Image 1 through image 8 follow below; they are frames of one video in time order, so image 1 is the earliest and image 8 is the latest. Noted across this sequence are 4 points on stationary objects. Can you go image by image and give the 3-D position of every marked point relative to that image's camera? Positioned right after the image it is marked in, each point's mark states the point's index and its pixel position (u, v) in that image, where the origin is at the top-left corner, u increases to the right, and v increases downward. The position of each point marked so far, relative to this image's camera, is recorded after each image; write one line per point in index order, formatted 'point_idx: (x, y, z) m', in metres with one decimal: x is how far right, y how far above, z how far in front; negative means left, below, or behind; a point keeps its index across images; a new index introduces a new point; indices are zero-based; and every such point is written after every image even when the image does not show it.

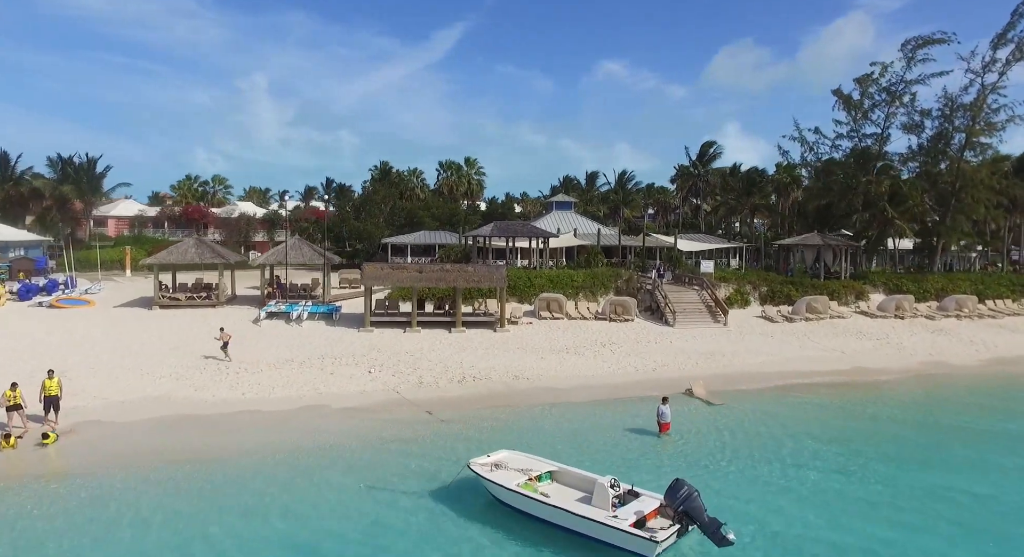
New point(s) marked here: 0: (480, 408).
0: (-1.0, -4.0, +17.1) m
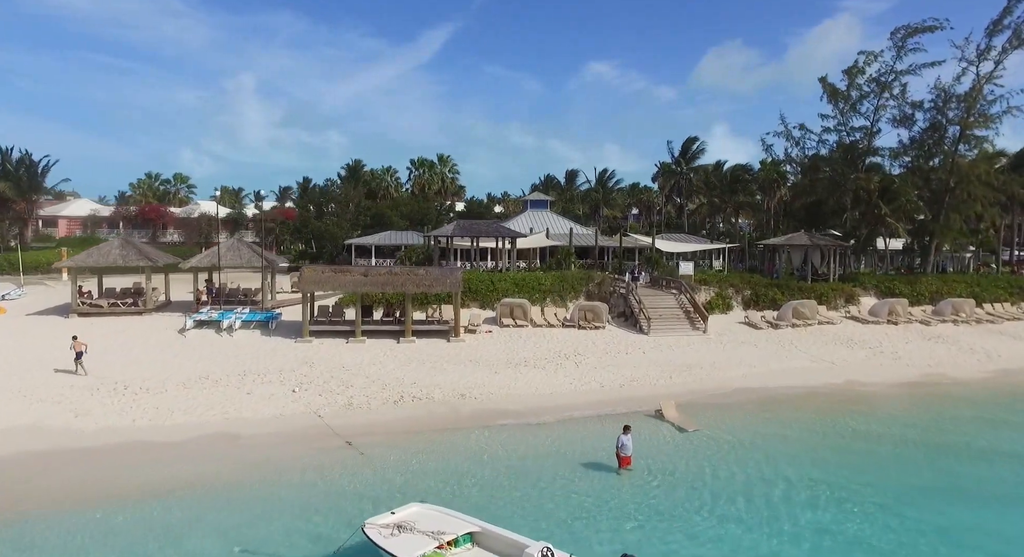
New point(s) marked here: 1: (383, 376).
0: (-2.6, -4.1, +14.6) m
1: (-4.3, -3.2, +18.4) m
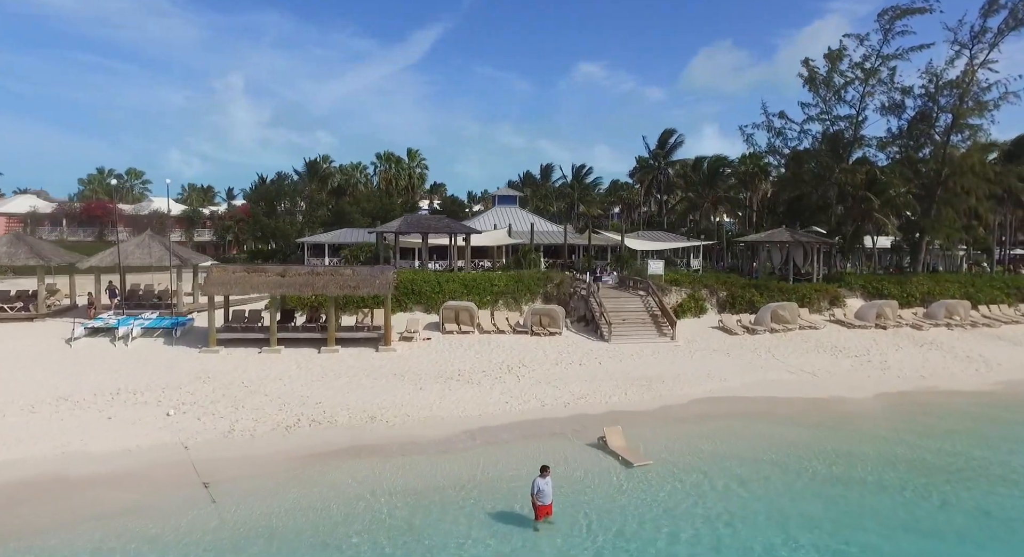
0: (-4.6, -4.1, +11.8) m
1: (-6.4, -3.2, +15.6) m
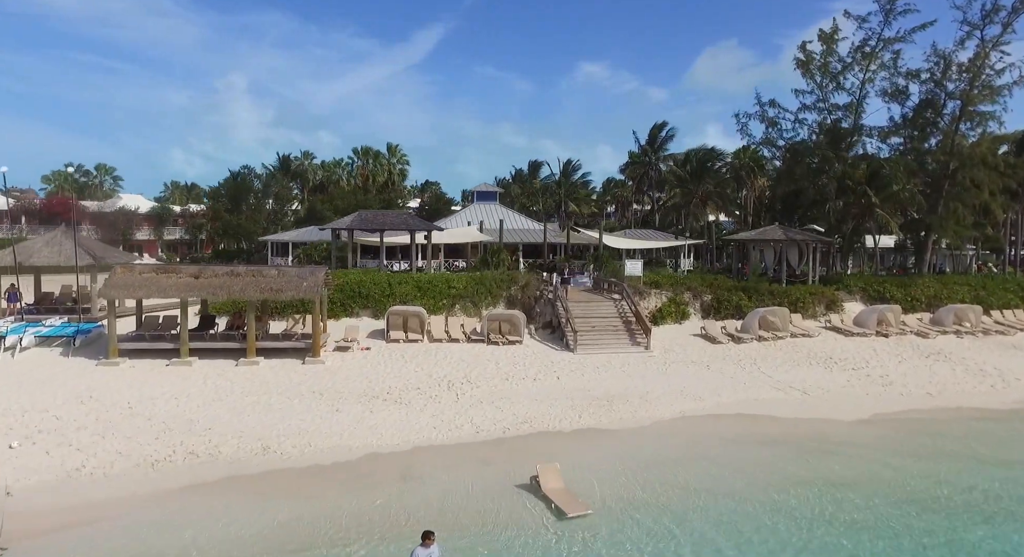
0: (-6.3, -4.2, +9.4) m
1: (-8.1, -3.3, +13.2) m
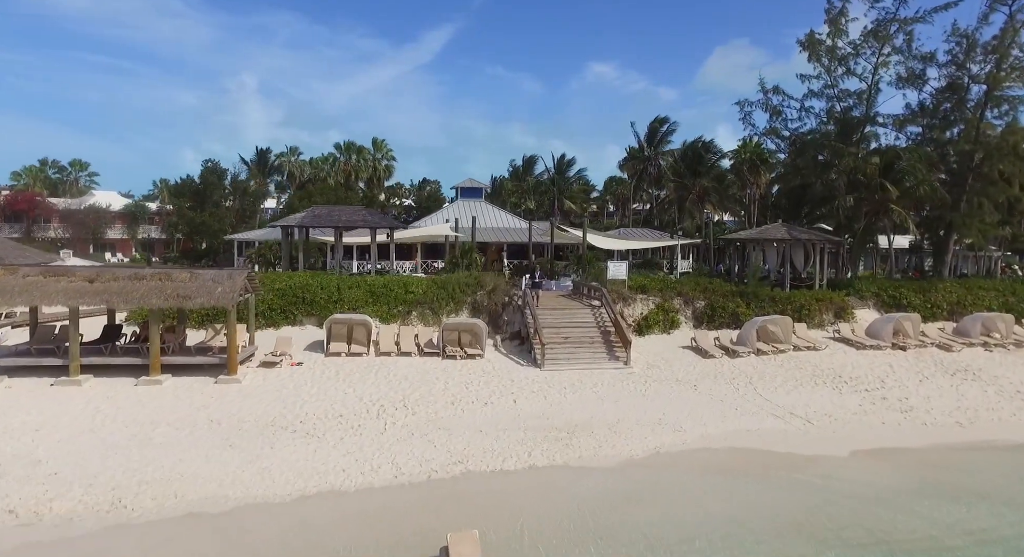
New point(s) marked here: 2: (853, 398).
0: (-7.7, -4.3, +6.9) m
1: (-9.4, -3.4, +10.7) m
2: (+9.4, -3.3, +15.4) m
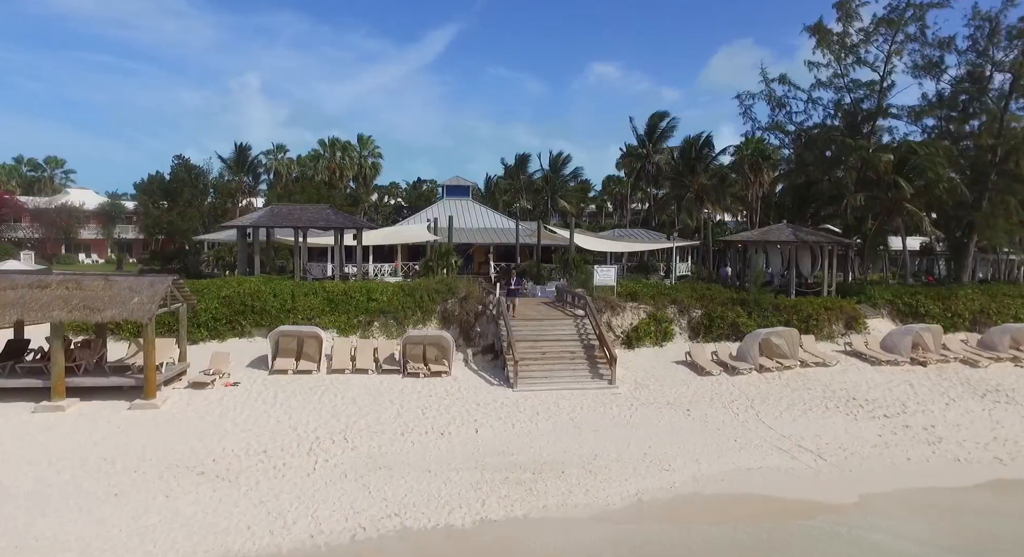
0: (-8.6, -4.5, +4.8) m
1: (-10.3, -3.6, +8.7) m
2: (+8.6, -3.5, +13.3) m
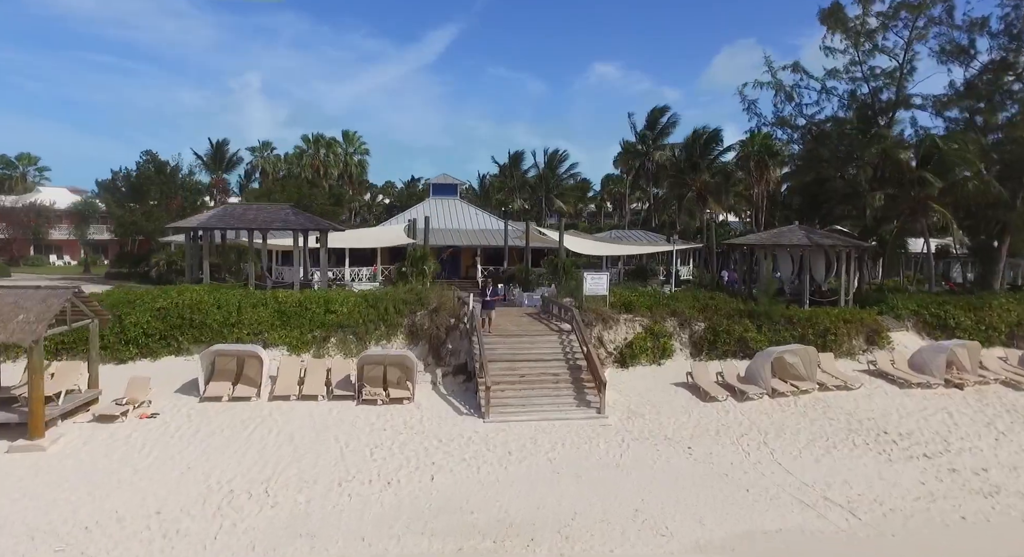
0: (-9.3, -4.8, +2.7) m
1: (-11.0, -3.8, +6.5) m
2: (+7.9, -3.8, +11.1) m
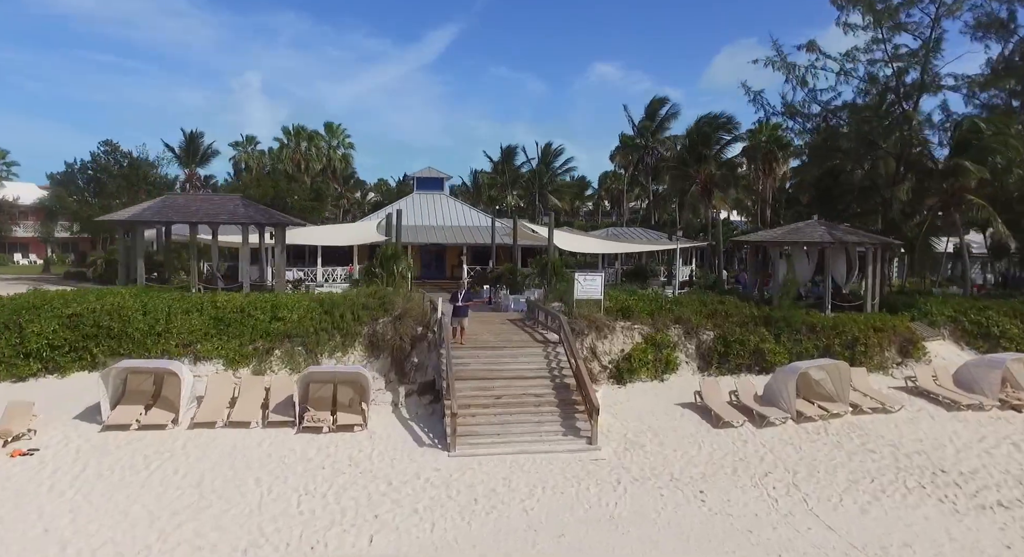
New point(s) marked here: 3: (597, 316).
0: (-9.9, -4.8, +0.3) m
1: (-11.5, -3.8, +4.2) m
2: (+7.4, -3.8, +8.7) m
3: (+2.3, -1.0, +14.7) m
